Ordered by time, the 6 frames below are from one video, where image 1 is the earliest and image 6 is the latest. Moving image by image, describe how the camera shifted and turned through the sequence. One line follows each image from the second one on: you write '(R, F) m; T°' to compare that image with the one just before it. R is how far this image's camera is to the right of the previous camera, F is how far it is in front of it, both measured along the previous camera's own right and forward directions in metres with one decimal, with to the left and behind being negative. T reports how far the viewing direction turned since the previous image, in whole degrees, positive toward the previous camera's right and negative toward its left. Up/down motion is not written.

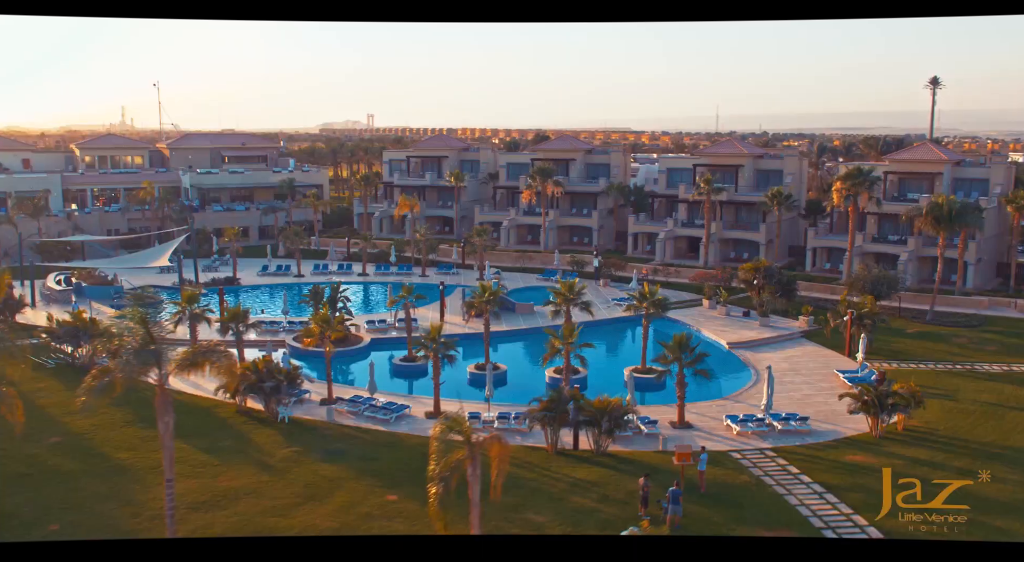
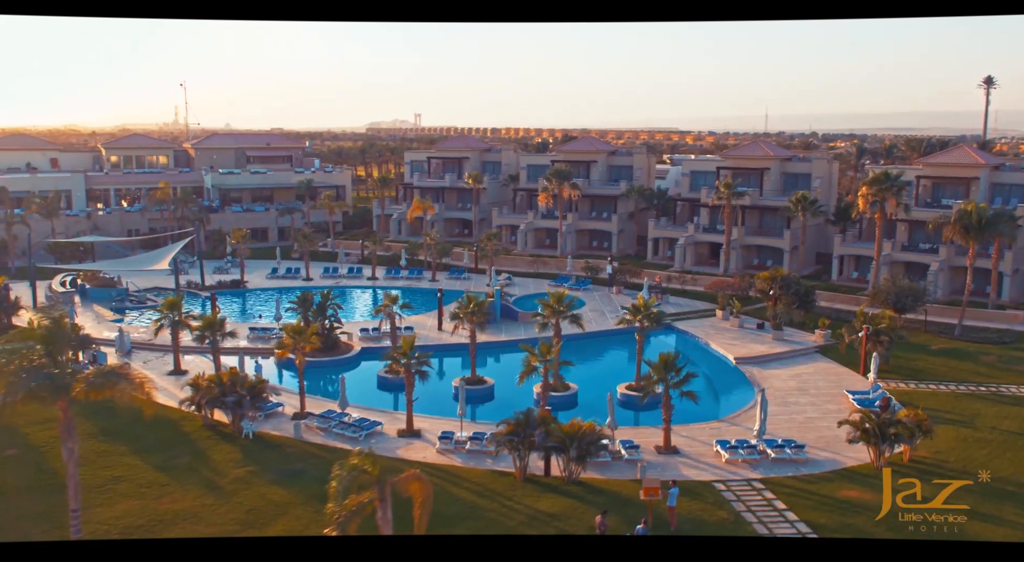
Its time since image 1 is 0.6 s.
(+1.6, +1.3) m; -3°
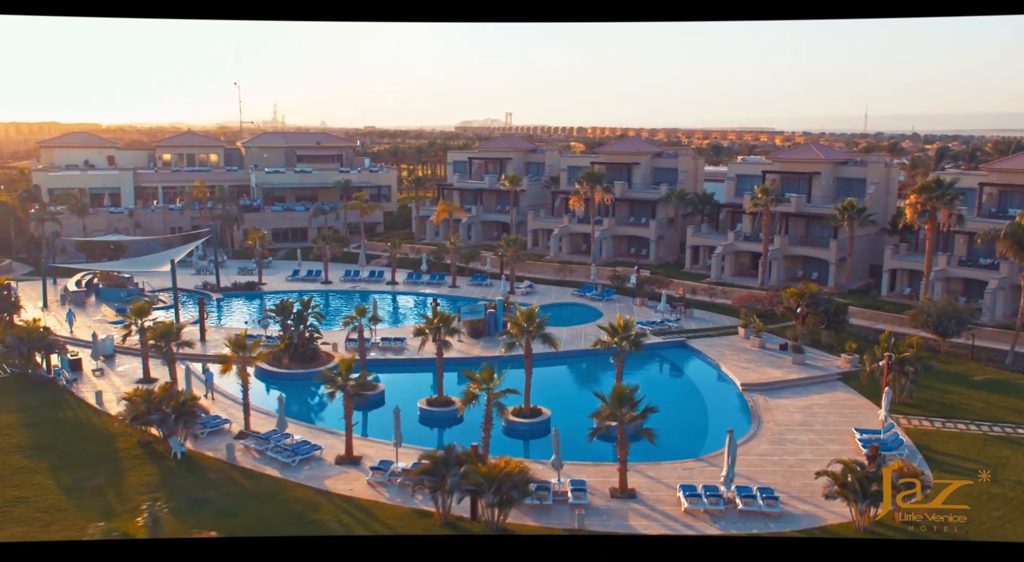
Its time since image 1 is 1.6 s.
(+3.1, +2.1) m; -6°
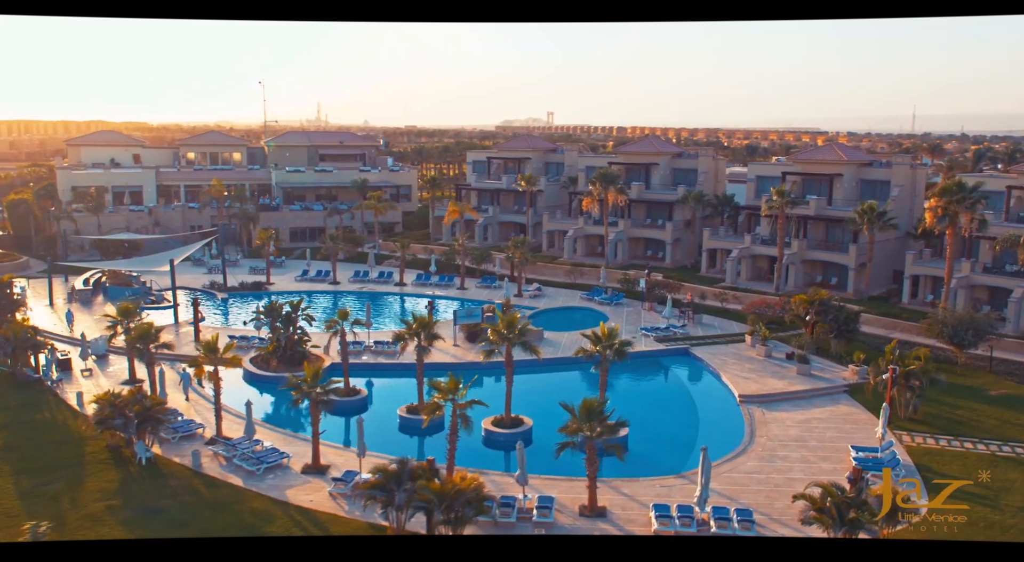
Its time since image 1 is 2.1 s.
(+1.5, +0.8) m; -3°
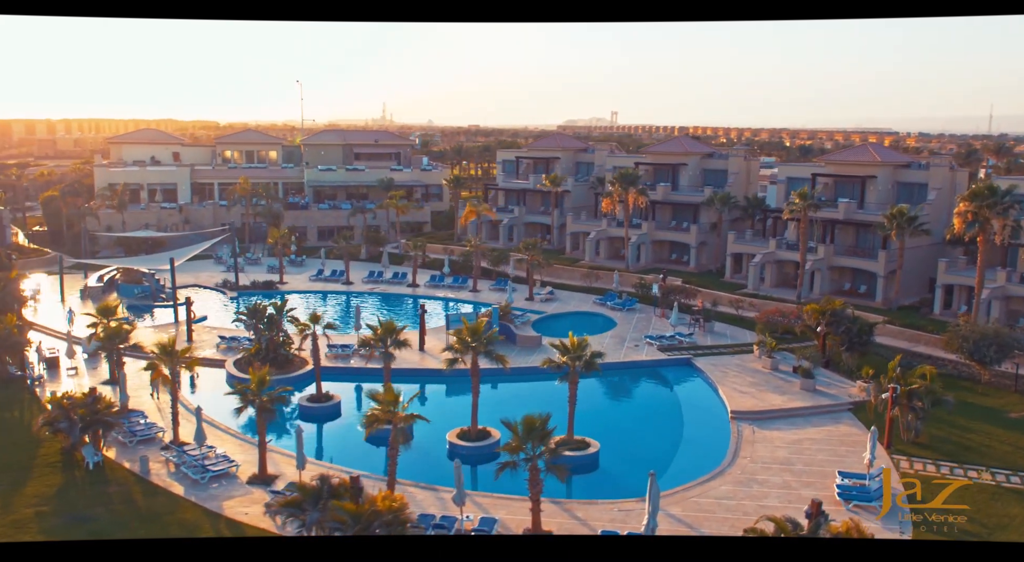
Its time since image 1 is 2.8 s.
(+2.3, +1.1) m; -4°
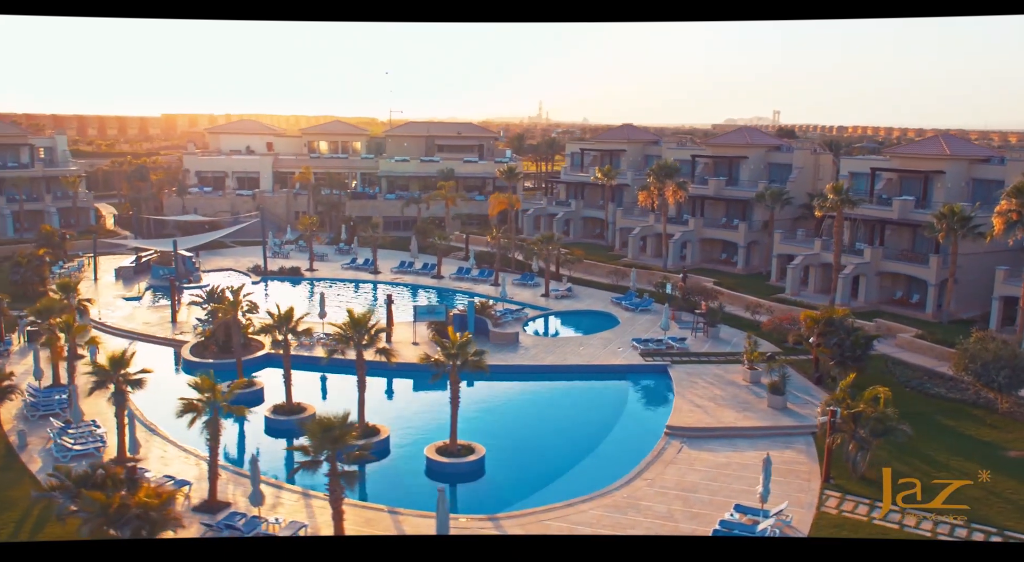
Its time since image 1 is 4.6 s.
(+6.1, +2.0) m; -10°
